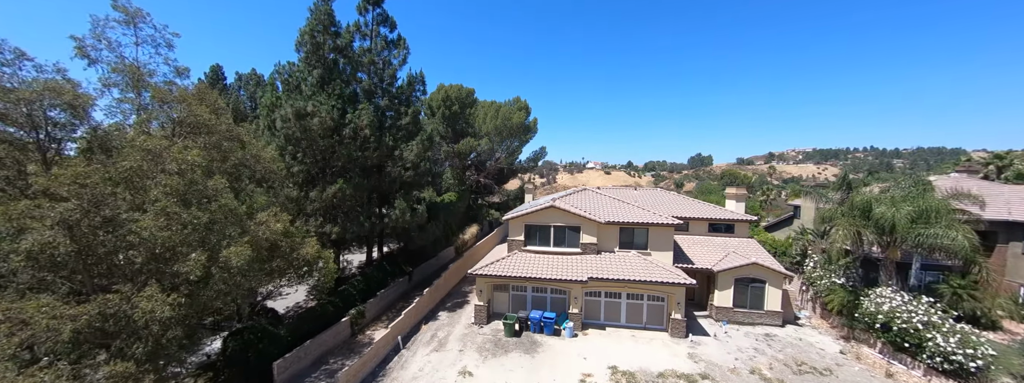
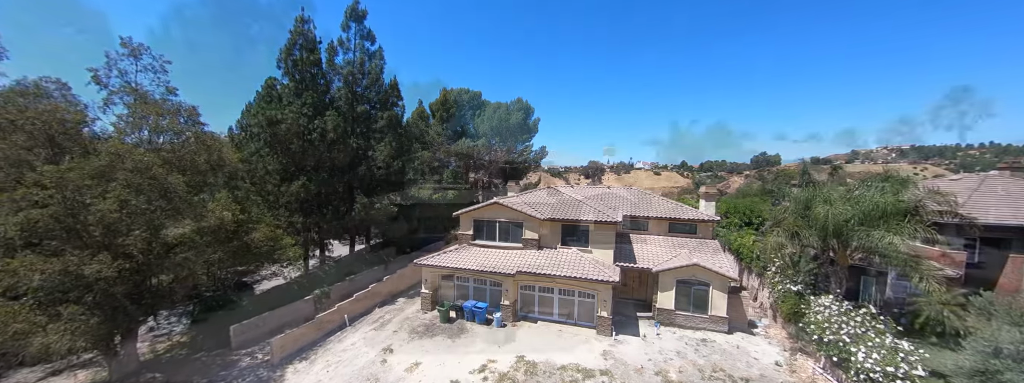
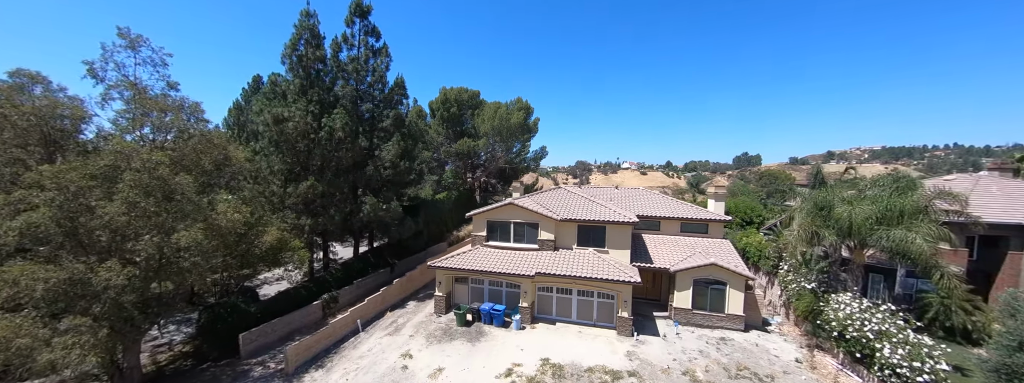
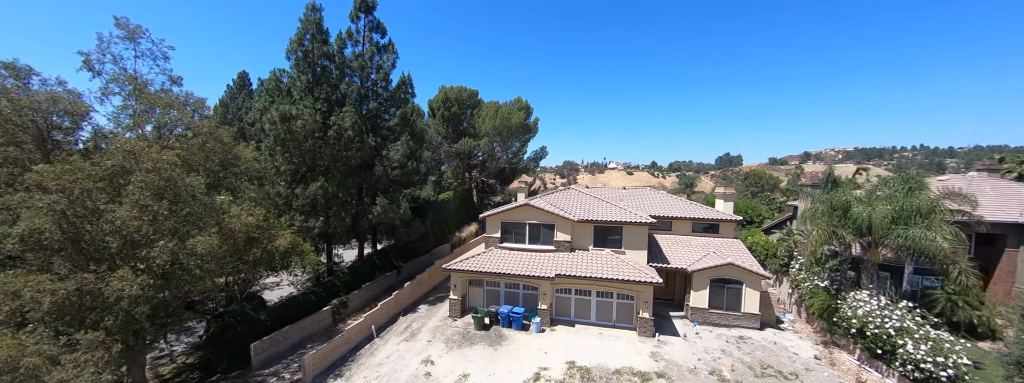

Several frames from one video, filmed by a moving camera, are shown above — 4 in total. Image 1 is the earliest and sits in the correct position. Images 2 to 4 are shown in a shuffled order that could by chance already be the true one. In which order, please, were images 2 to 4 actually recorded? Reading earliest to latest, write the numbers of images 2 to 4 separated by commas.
4, 3, 2
